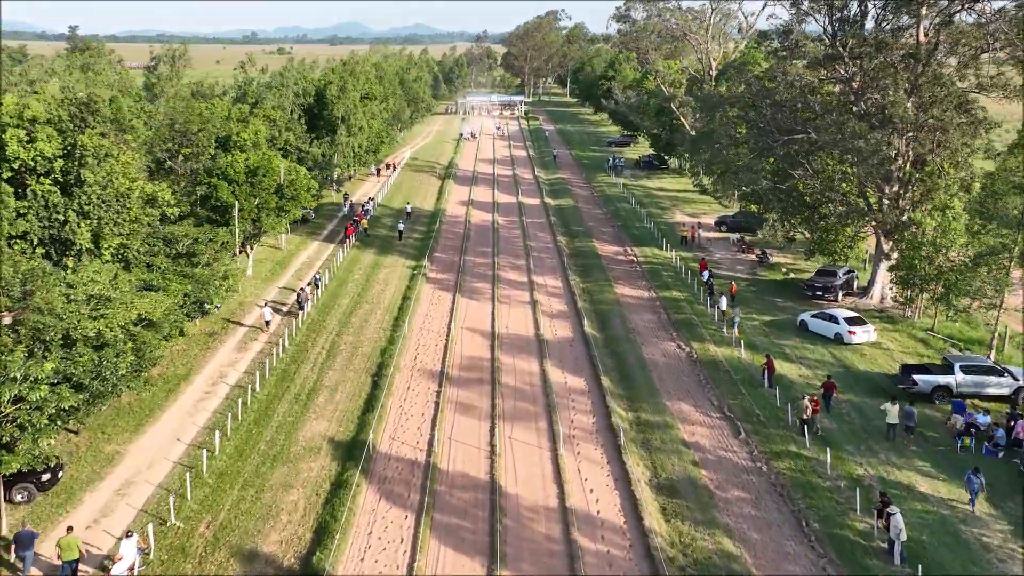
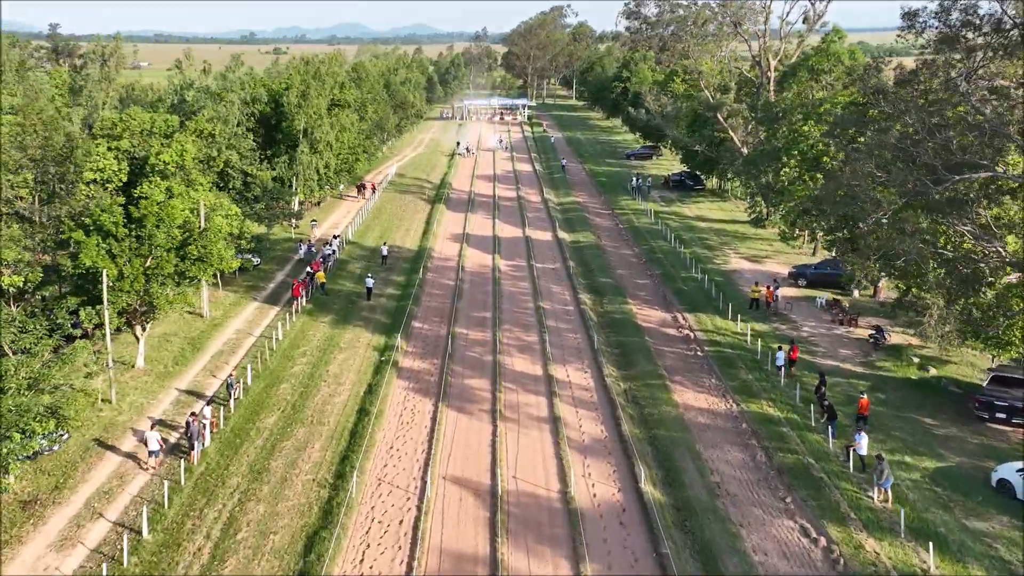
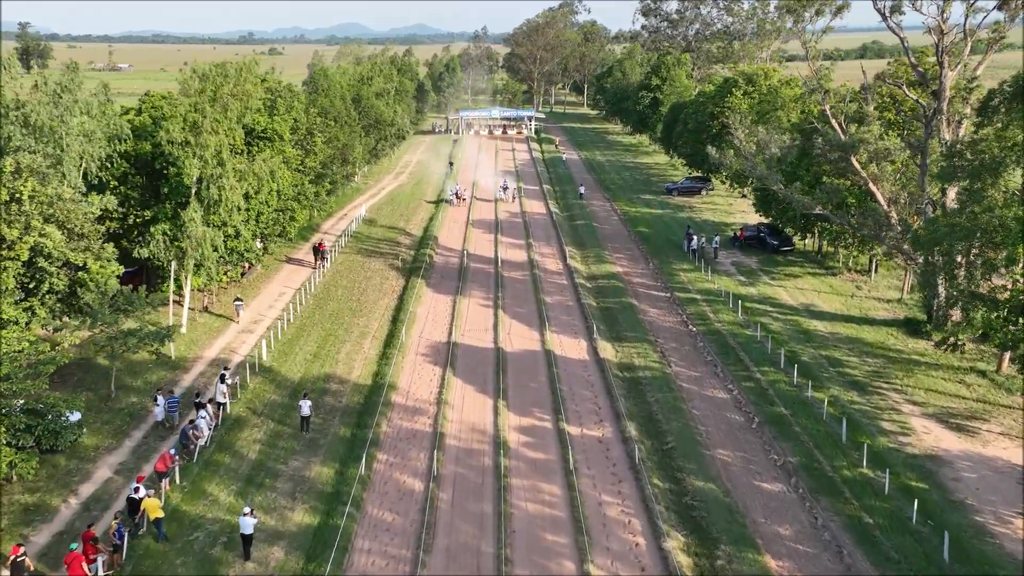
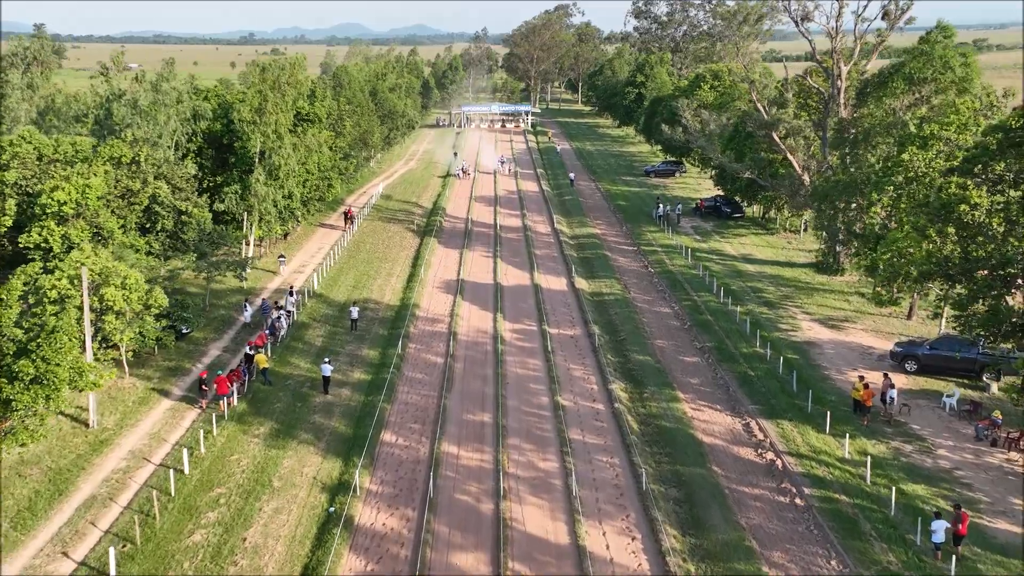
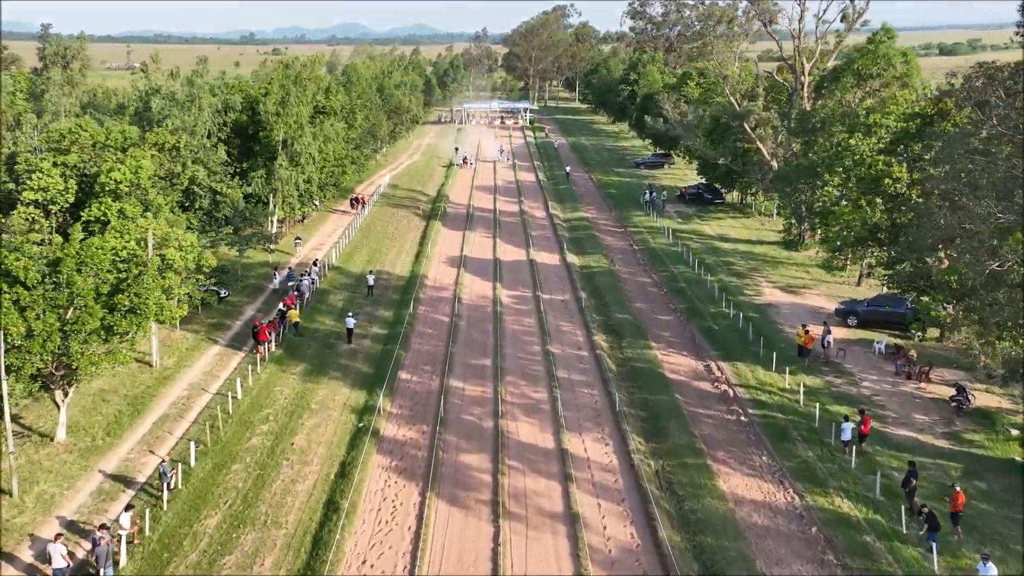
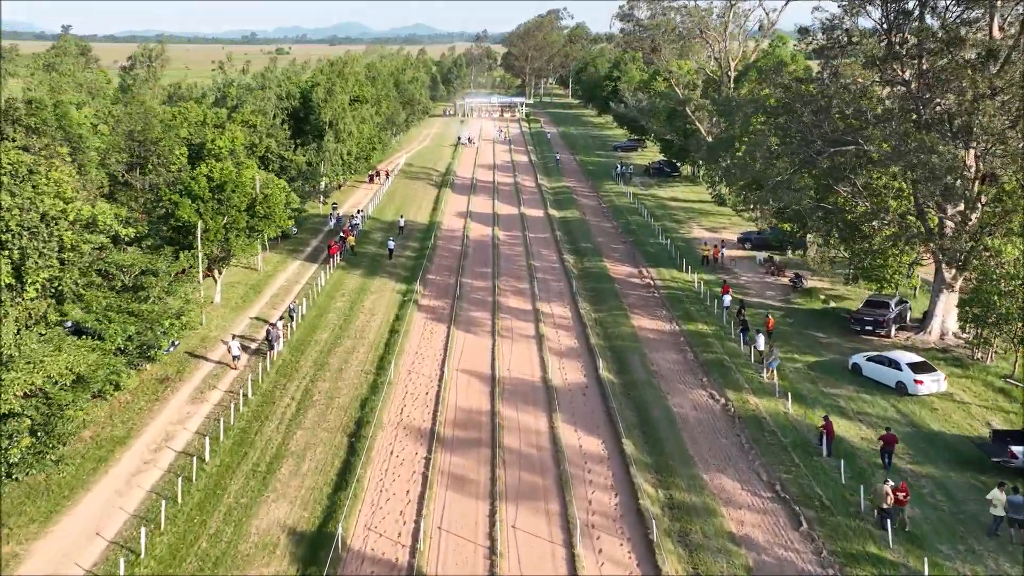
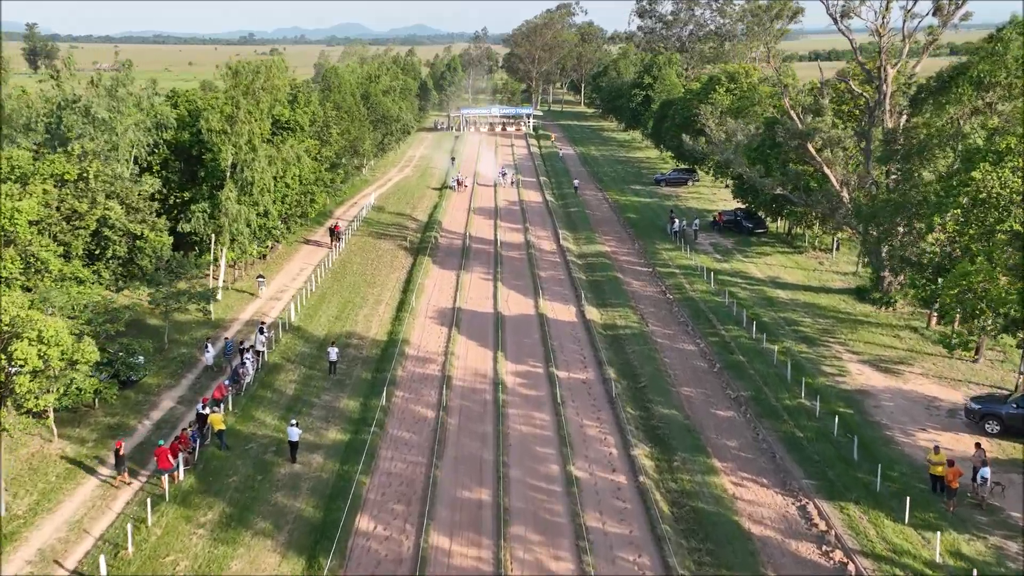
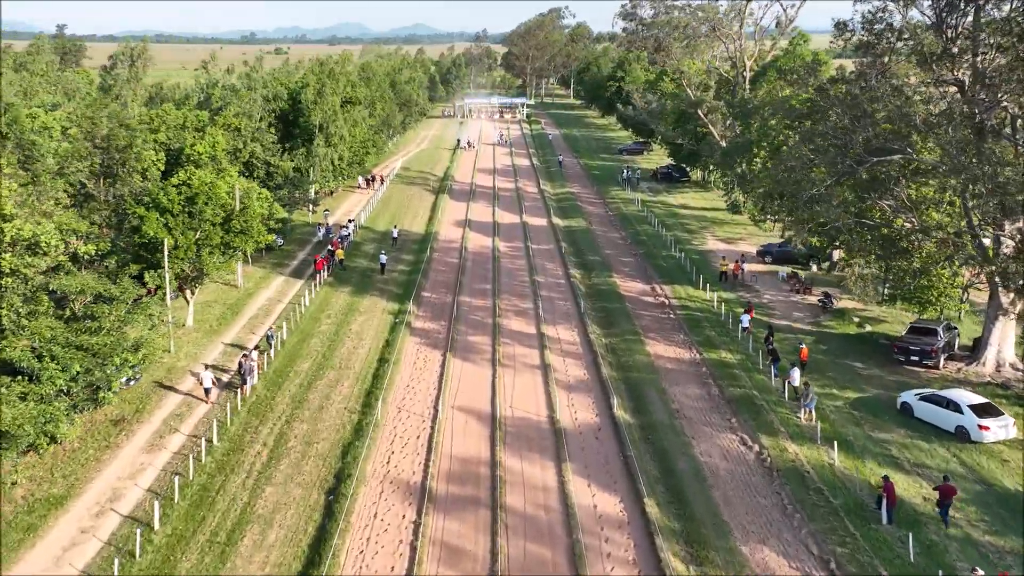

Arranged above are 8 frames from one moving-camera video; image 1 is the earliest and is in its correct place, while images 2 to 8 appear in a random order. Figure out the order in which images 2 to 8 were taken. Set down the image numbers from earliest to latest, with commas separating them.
6, 8, 2, 5, 4, 7, 3
